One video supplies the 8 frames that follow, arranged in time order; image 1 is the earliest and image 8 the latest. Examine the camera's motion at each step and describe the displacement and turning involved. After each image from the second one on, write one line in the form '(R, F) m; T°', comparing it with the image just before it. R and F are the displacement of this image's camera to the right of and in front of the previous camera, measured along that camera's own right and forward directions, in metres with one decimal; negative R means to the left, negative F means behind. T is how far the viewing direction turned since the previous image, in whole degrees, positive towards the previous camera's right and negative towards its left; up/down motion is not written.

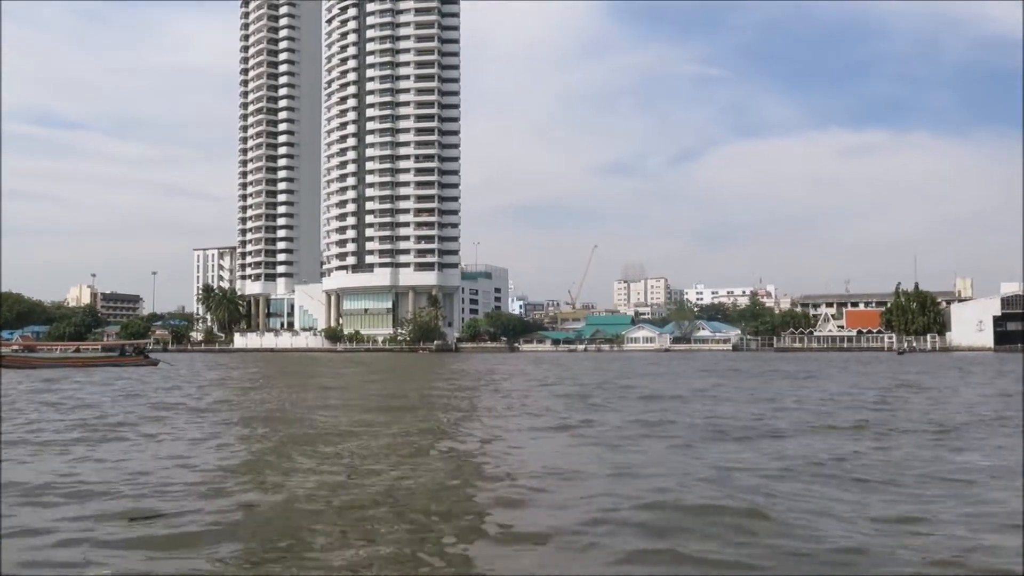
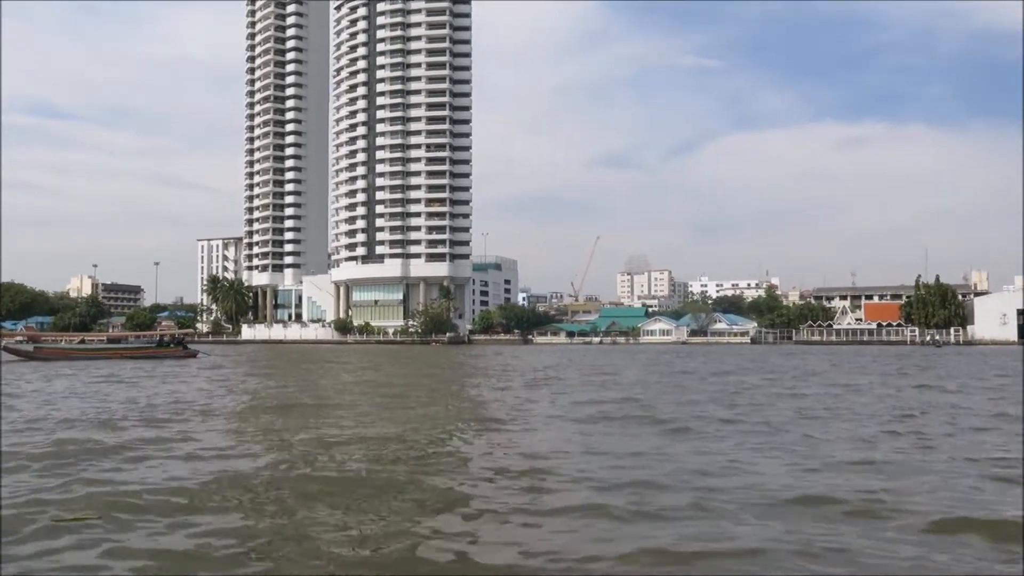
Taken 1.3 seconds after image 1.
(-1.4, +0.9) m; 0°
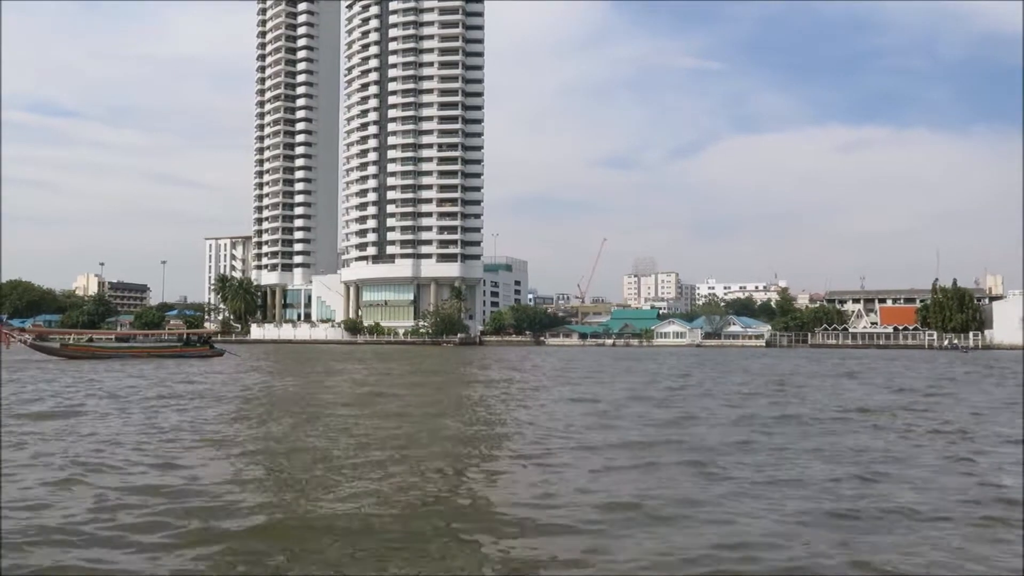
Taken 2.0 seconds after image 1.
(-0.8, +0.4) m; 0°
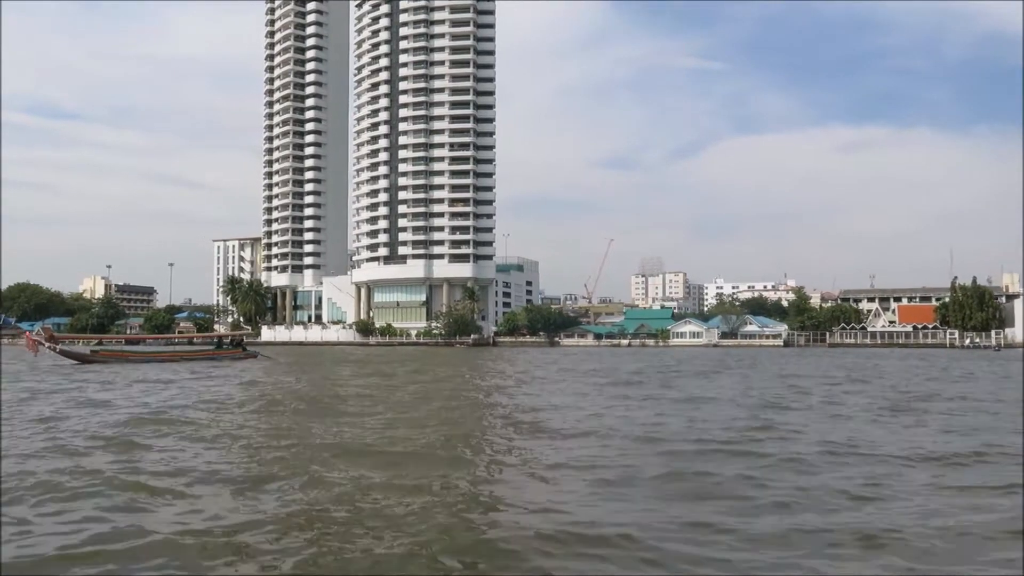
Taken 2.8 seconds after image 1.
(-0.9, +0.5) m; 0°
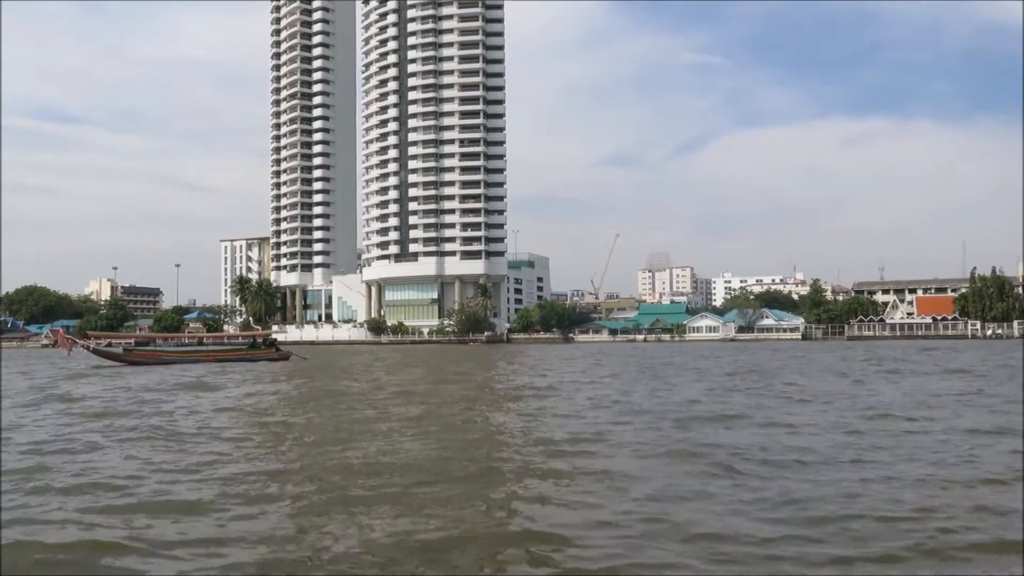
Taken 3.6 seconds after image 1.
(-0.9, +0.5) m; 0°
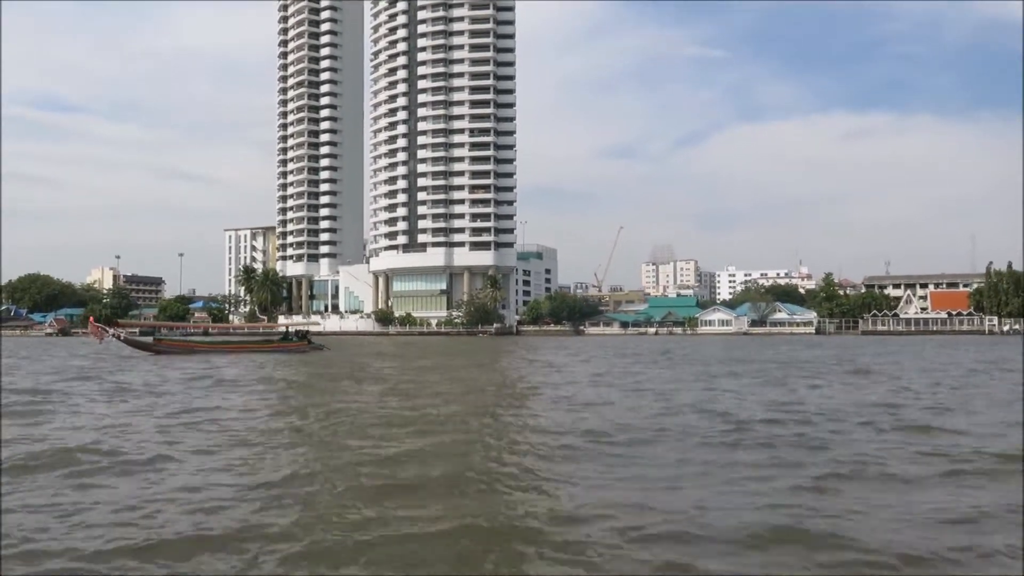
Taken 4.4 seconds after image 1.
(-0.9, +0.6) m; 0°
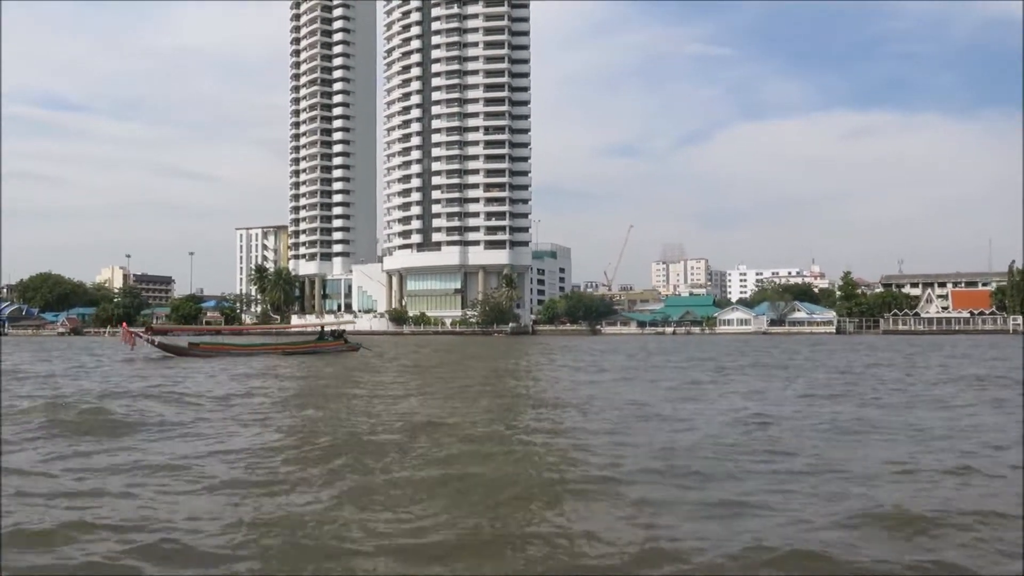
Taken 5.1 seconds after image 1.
(-0.8, +0.5) m; 0°
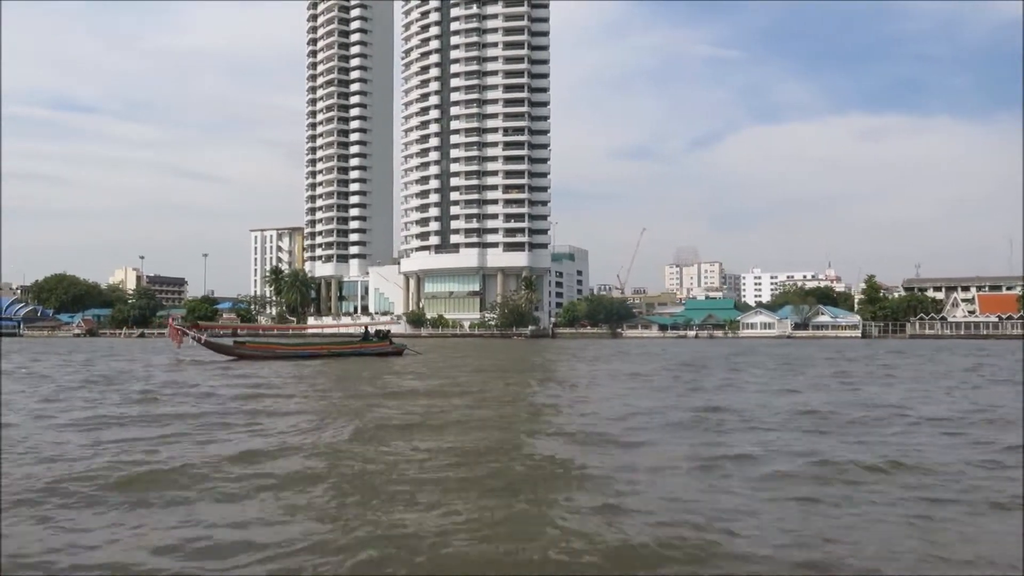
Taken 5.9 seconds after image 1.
(-0.9, +0.5) m; -1°
